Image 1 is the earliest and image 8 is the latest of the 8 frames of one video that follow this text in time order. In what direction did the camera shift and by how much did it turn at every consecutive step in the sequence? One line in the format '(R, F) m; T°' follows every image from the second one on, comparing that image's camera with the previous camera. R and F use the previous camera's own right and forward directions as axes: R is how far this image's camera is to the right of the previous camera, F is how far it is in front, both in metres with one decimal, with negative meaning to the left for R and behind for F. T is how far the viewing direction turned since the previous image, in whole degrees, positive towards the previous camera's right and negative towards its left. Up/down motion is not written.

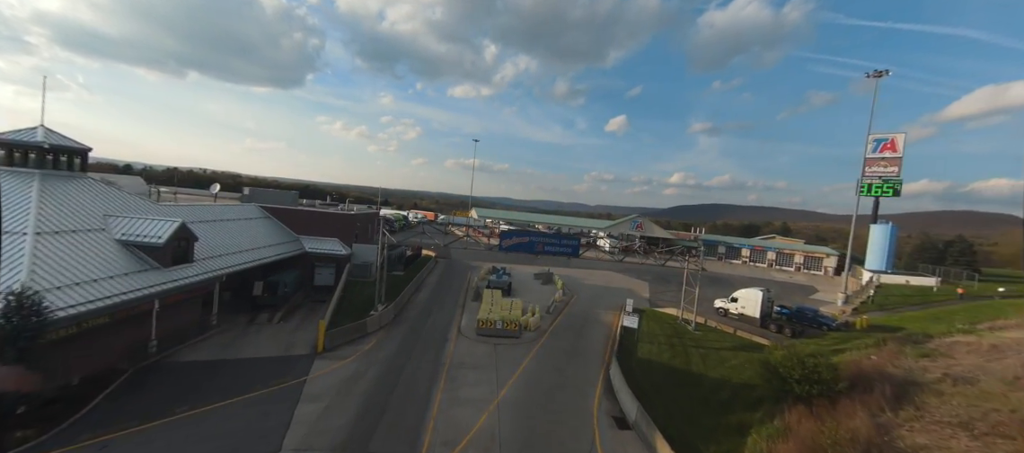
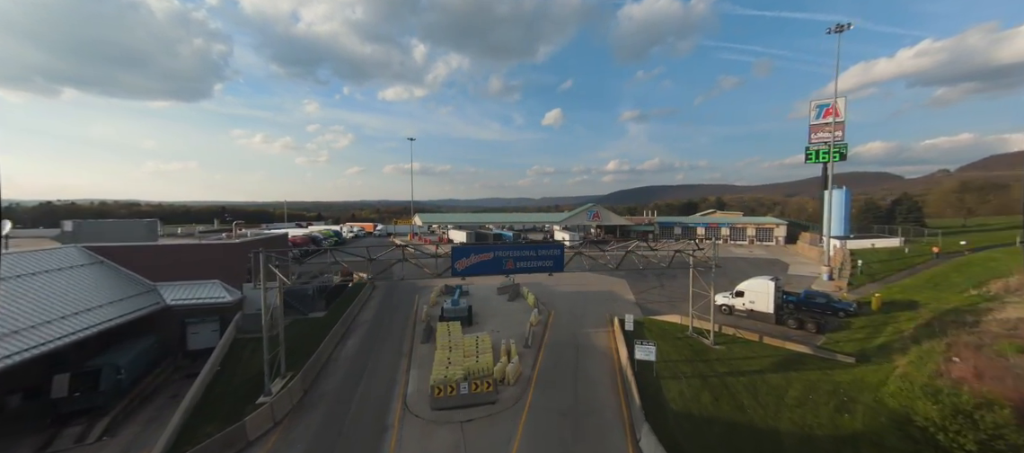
(-0.2, +6.5) m; +8°
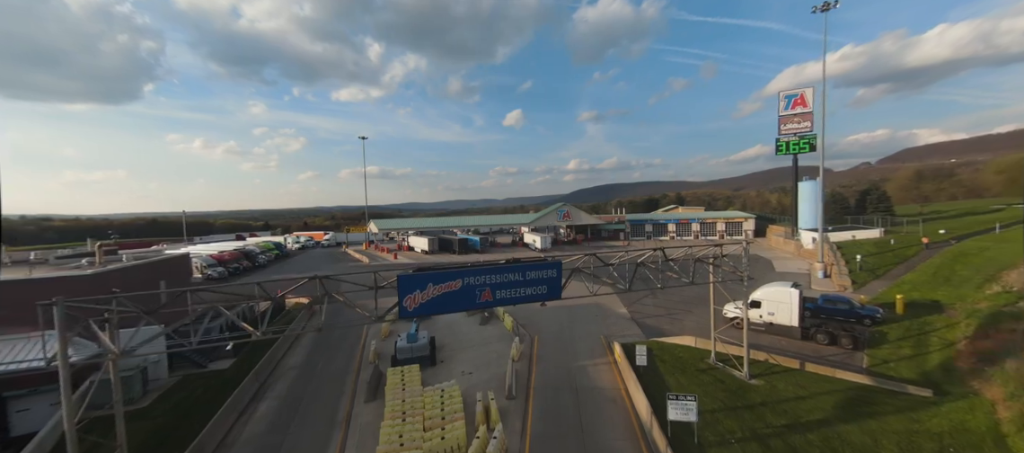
(-0.3, +4.7) m; +6°
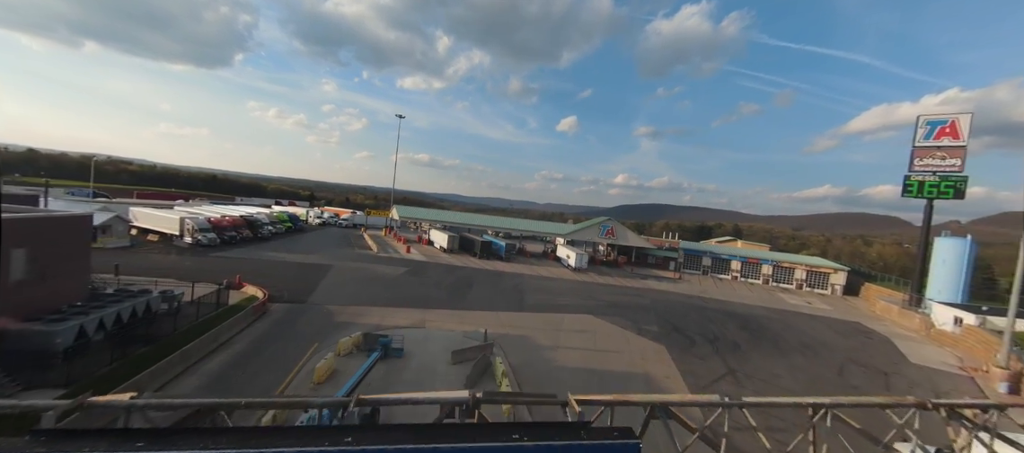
(+0.4, +7.6) m; -6°
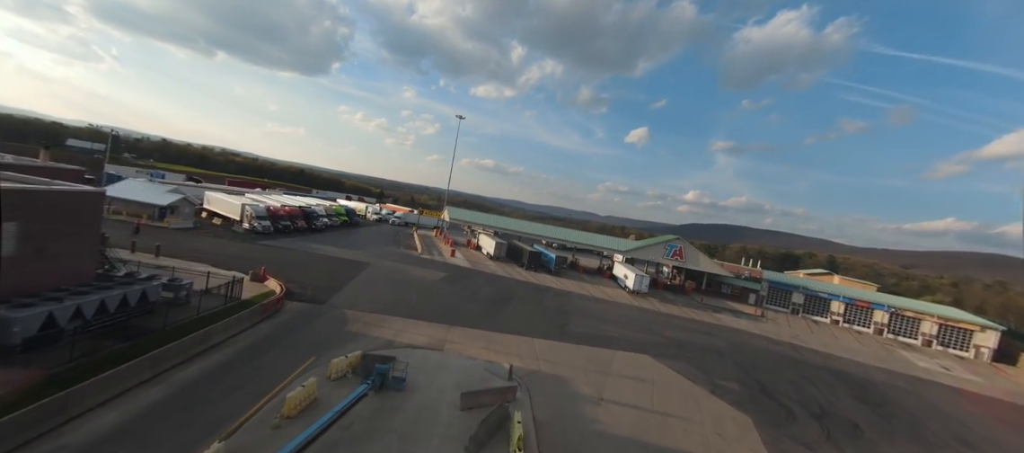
(+0.7, +3.8) m; -10°
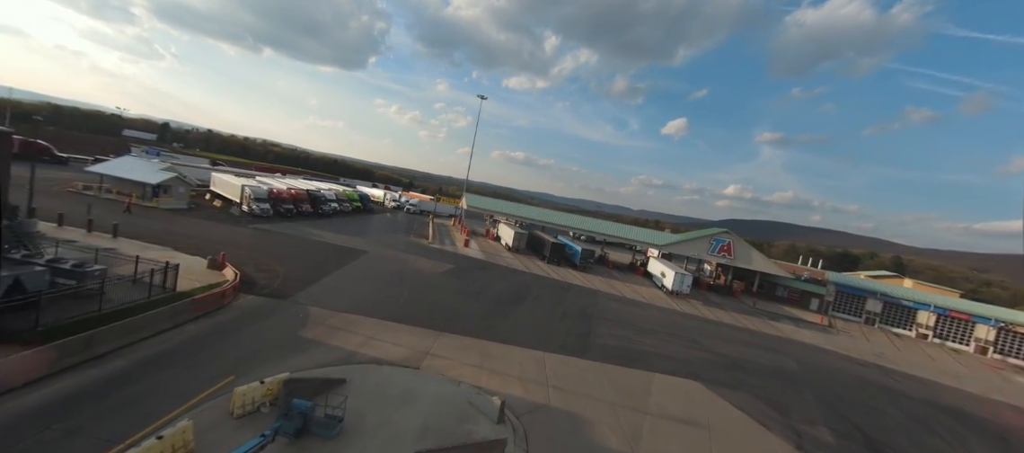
(+1.1, +4.7) m; -5°
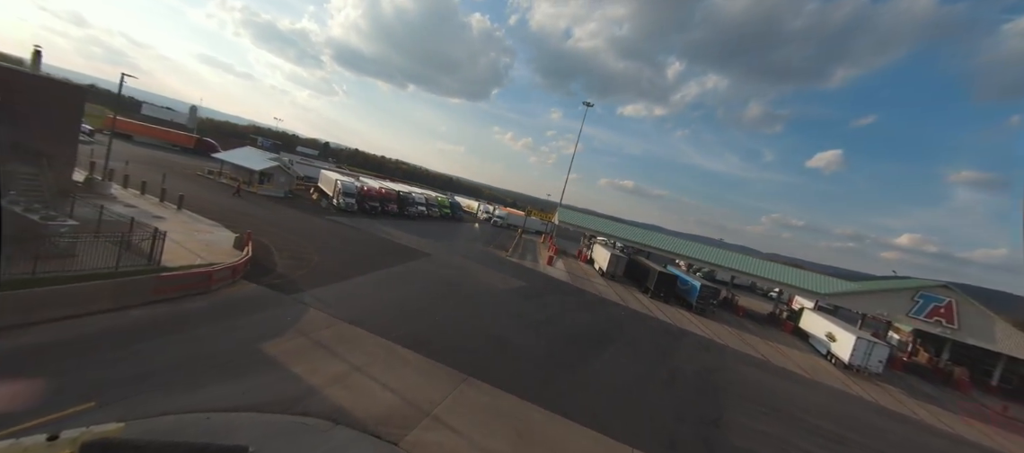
(+0.7, +6.3) m; -17°
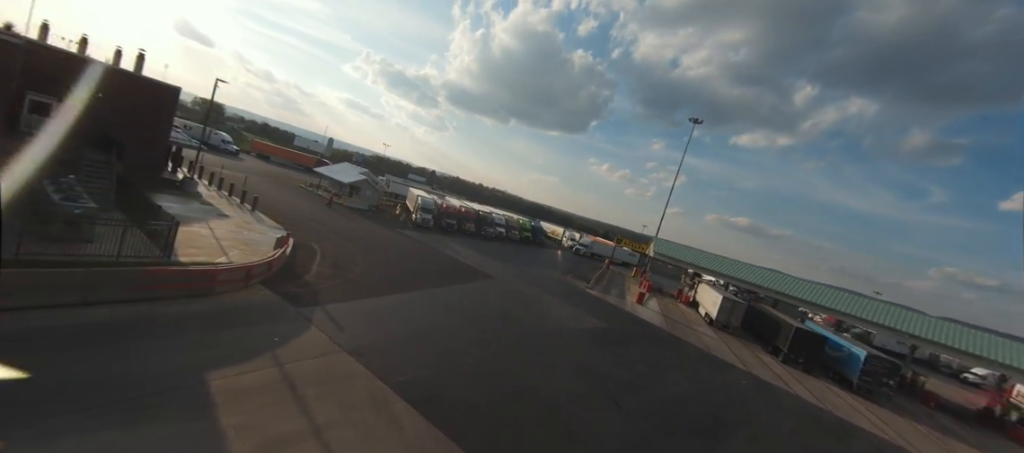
(+0.8, +4.0) m; -15°
